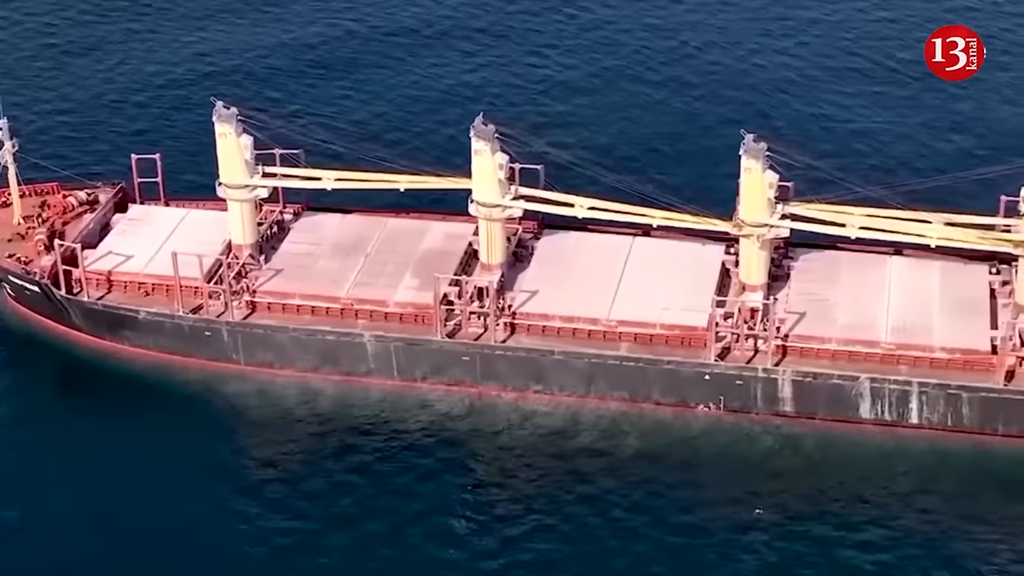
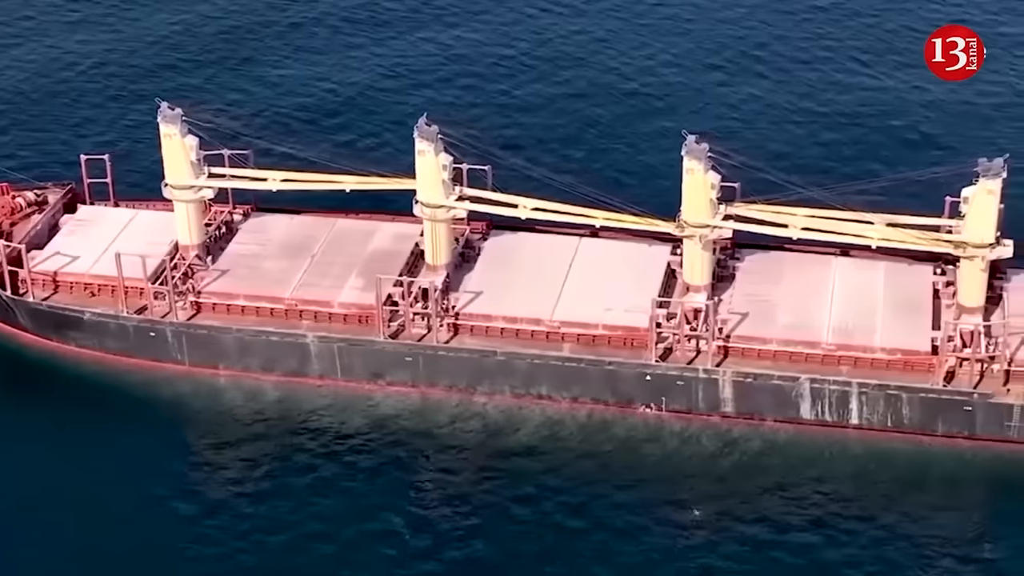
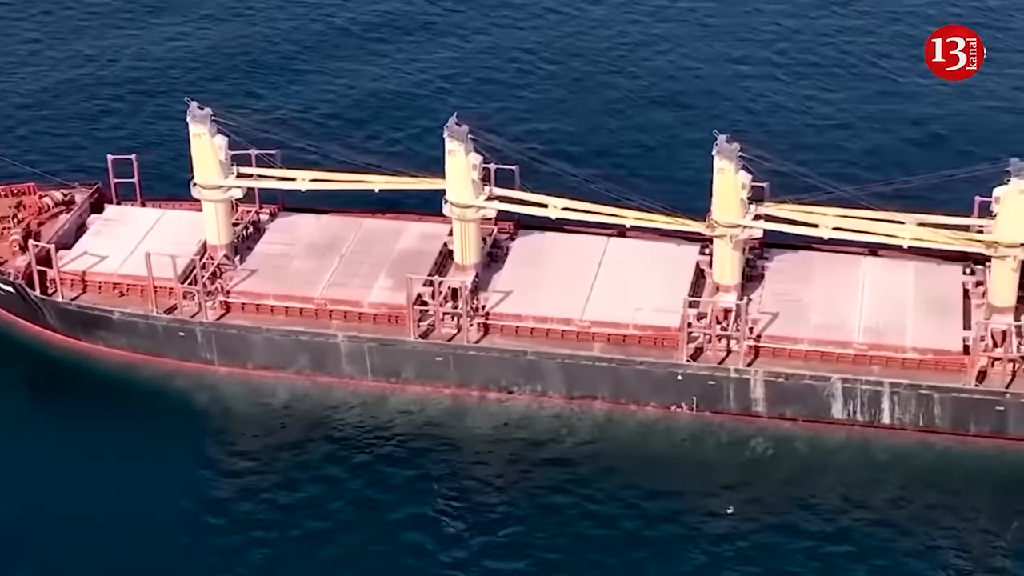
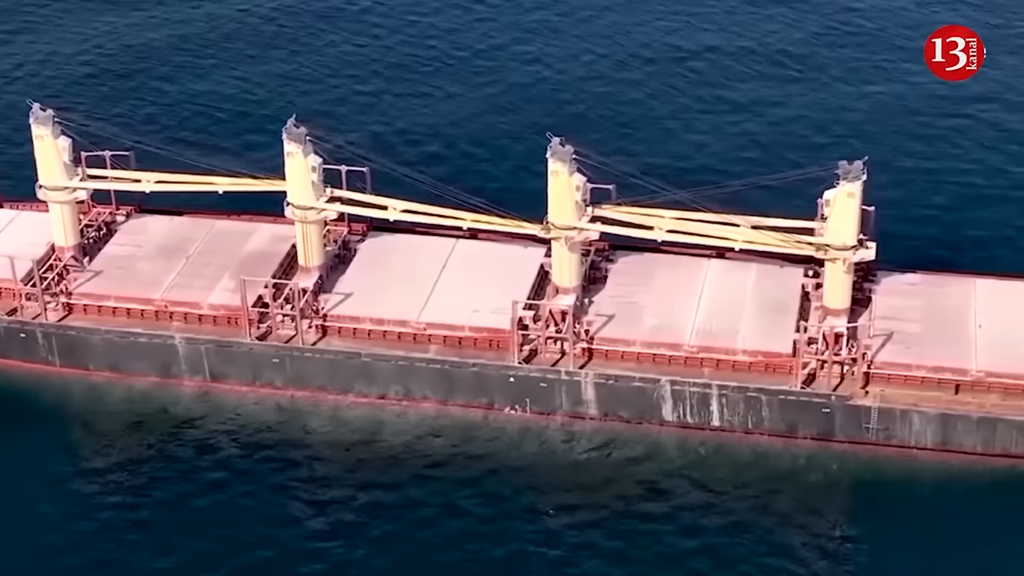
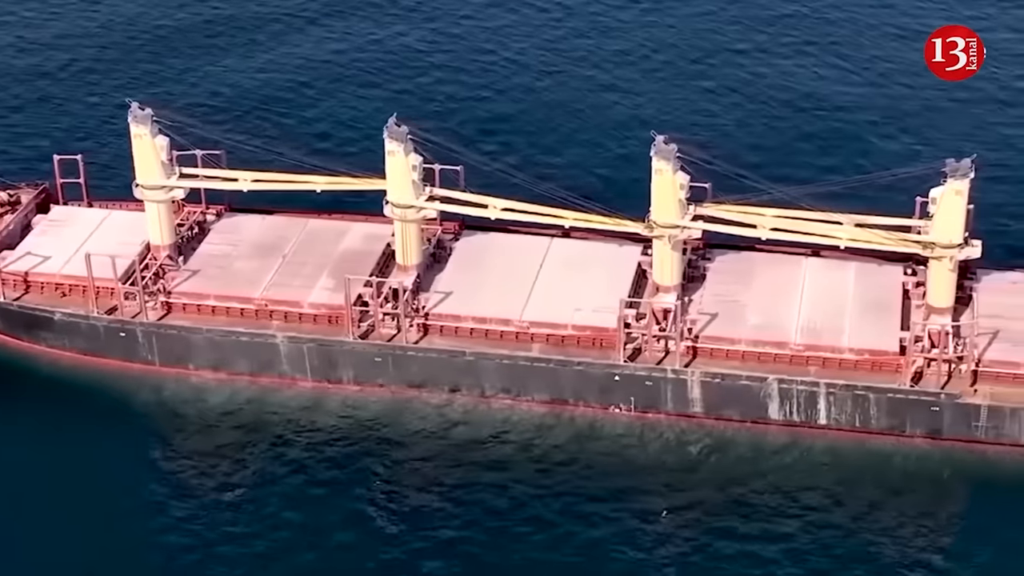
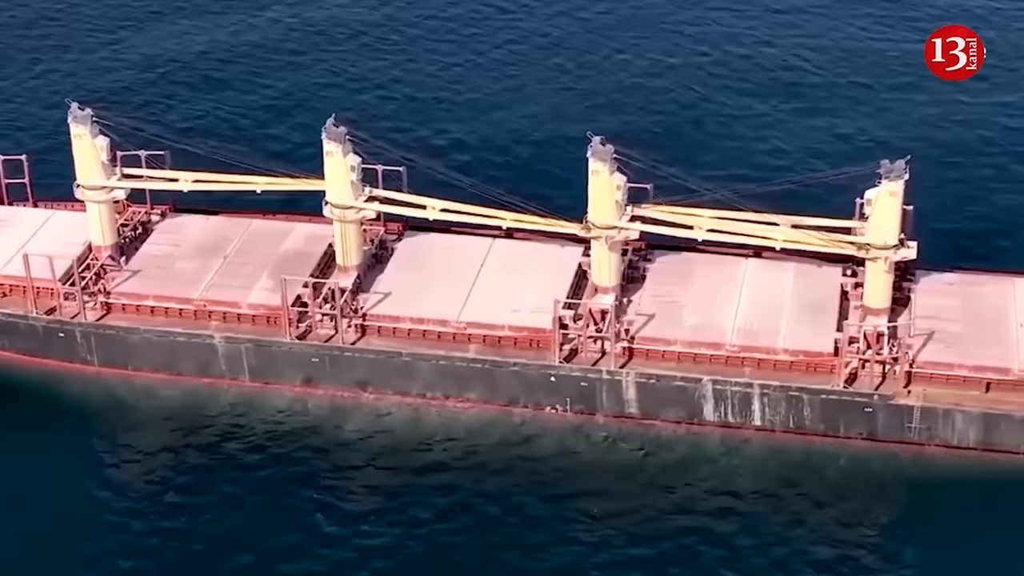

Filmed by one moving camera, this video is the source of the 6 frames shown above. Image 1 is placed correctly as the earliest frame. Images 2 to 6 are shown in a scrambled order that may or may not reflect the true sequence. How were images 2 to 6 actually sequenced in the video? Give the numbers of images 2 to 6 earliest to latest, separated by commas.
3, 2, 5, 6, 4
